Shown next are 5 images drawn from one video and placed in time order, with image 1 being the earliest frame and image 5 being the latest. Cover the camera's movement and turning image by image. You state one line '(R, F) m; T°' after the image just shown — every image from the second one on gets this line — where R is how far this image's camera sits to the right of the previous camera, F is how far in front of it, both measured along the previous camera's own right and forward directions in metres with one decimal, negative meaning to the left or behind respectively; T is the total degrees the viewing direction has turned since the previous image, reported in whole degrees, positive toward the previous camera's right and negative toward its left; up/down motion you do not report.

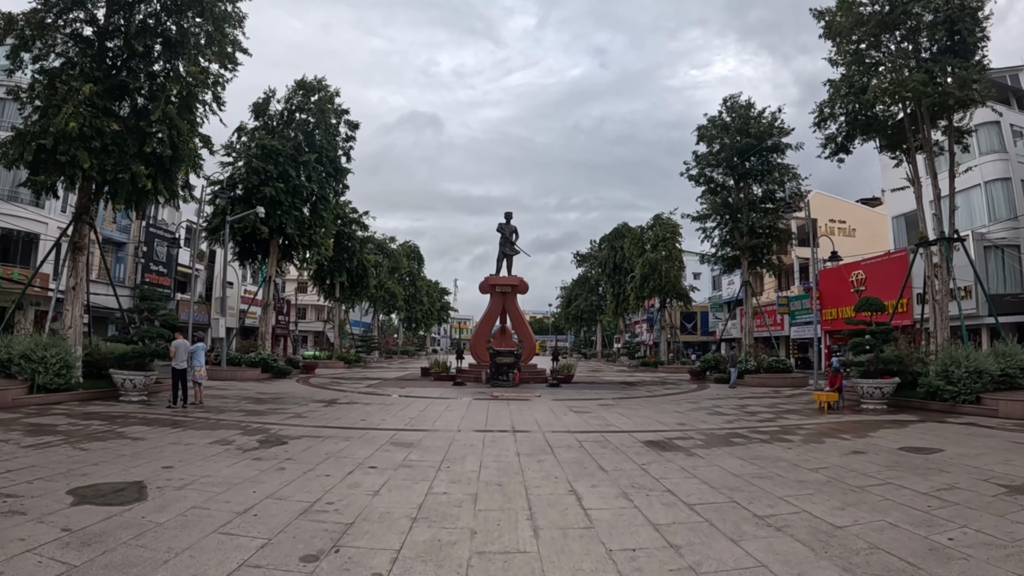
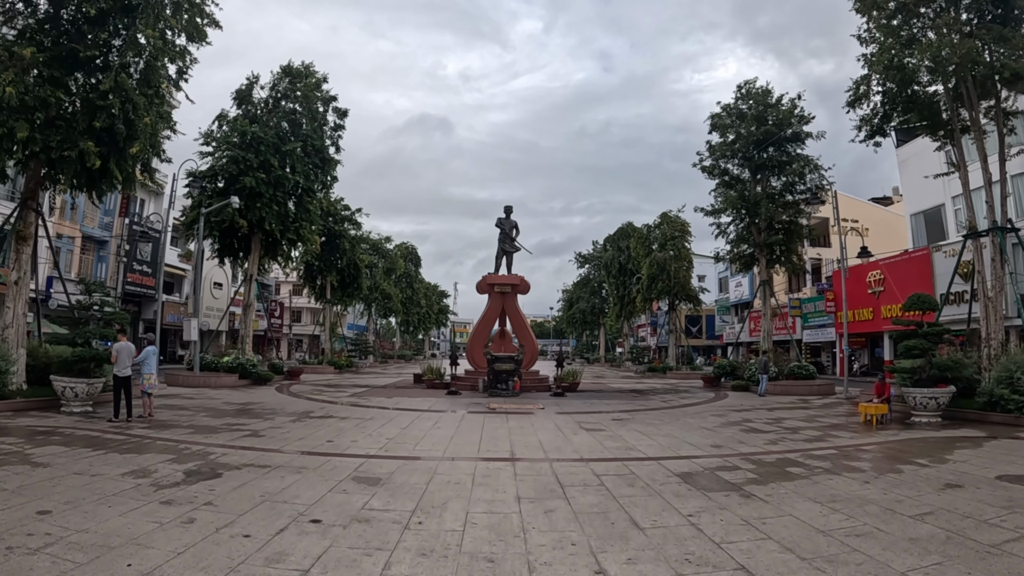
(0.0, +1.7) m; 0°
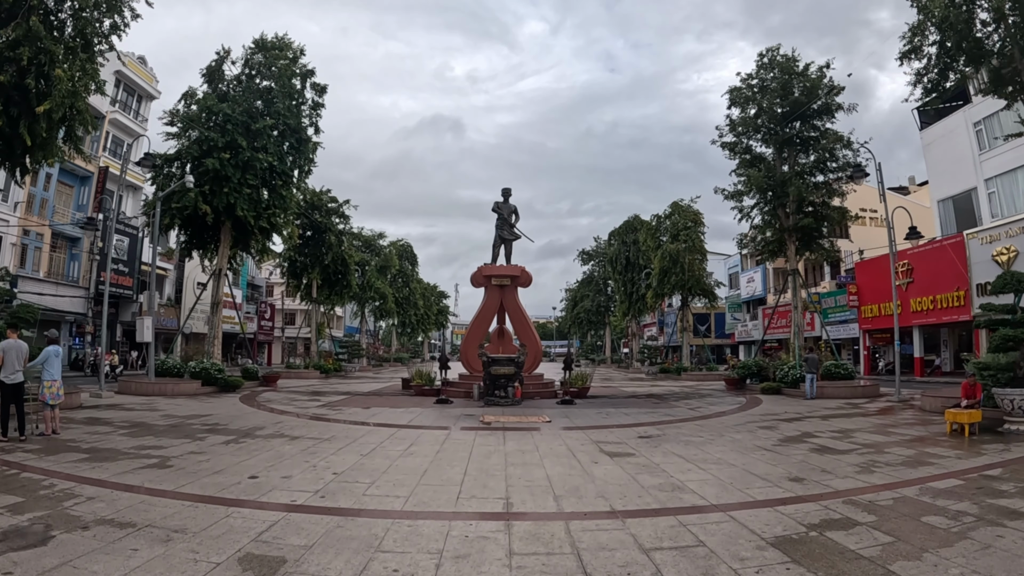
(+0.1, +2.3) m; 0°
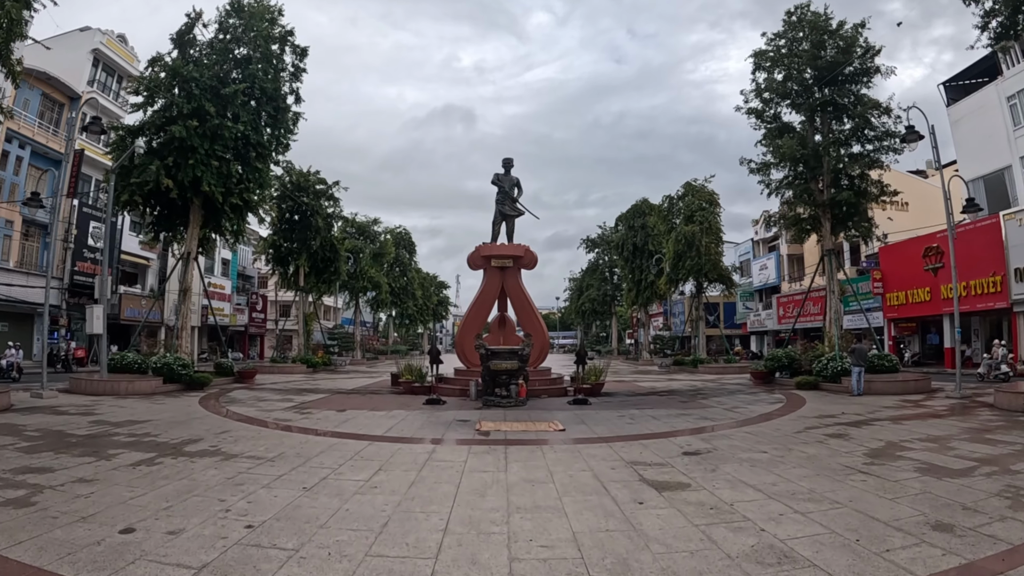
(0.0, +2.0) m; 0°
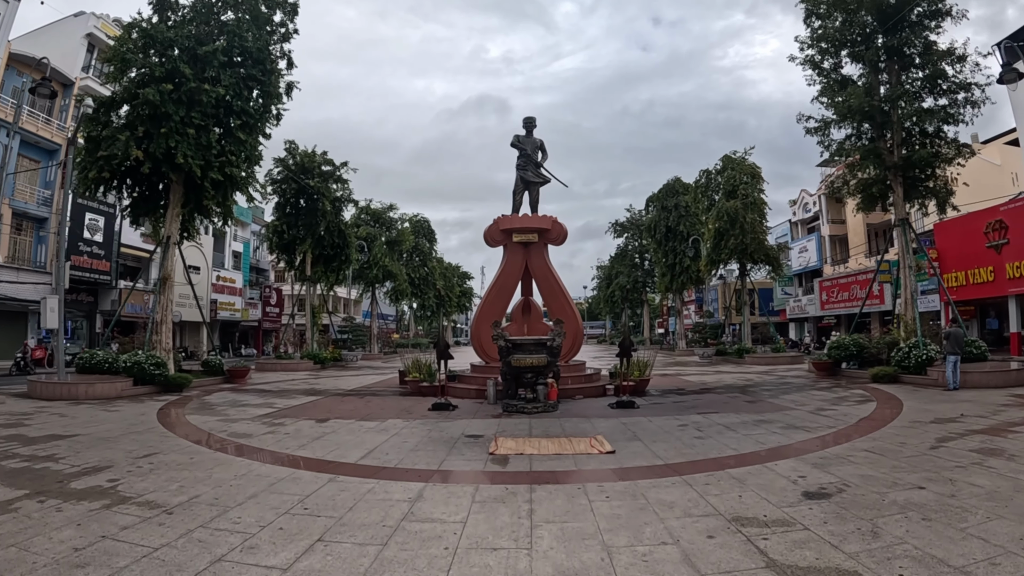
(0.0, +2.2) m; -2°
